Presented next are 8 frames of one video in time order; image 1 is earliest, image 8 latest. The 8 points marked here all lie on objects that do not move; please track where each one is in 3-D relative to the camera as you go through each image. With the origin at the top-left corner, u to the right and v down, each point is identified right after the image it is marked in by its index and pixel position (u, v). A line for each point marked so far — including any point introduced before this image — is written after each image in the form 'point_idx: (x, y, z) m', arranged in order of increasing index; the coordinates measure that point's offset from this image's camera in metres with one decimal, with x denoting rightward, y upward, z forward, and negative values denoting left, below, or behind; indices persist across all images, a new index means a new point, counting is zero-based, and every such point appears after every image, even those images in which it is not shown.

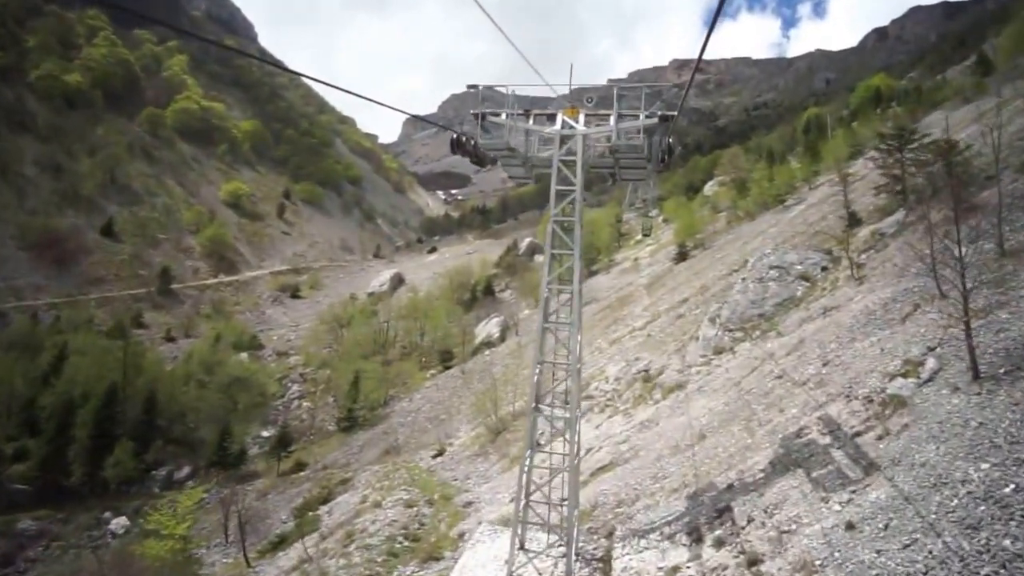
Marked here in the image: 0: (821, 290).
0: (+5.2, -0.1, +17.9) m
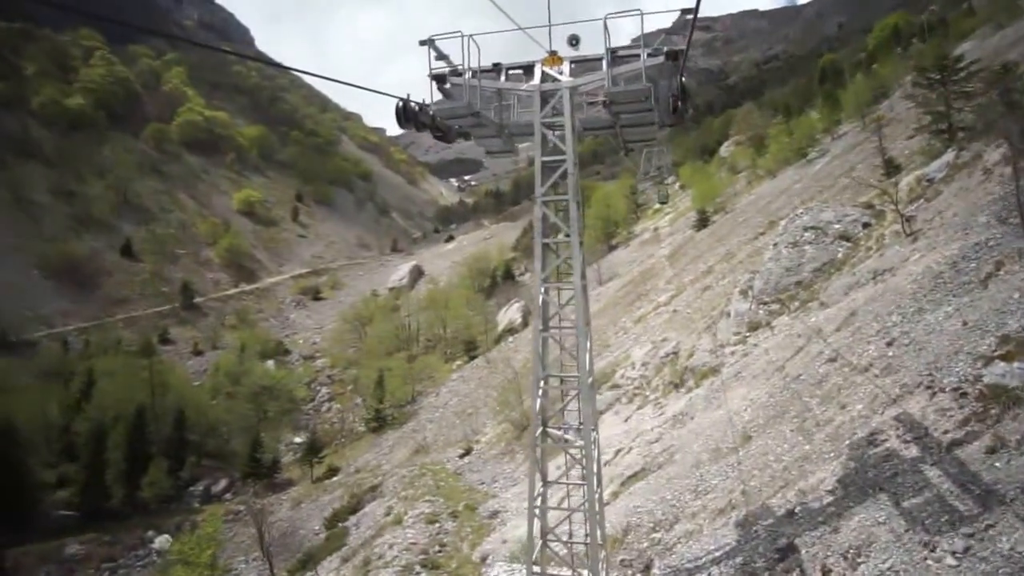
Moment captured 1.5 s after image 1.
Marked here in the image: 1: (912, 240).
0: (+5.3, +0.6, +16.0) m
1: (+5.5, +0.6, +14.6) m
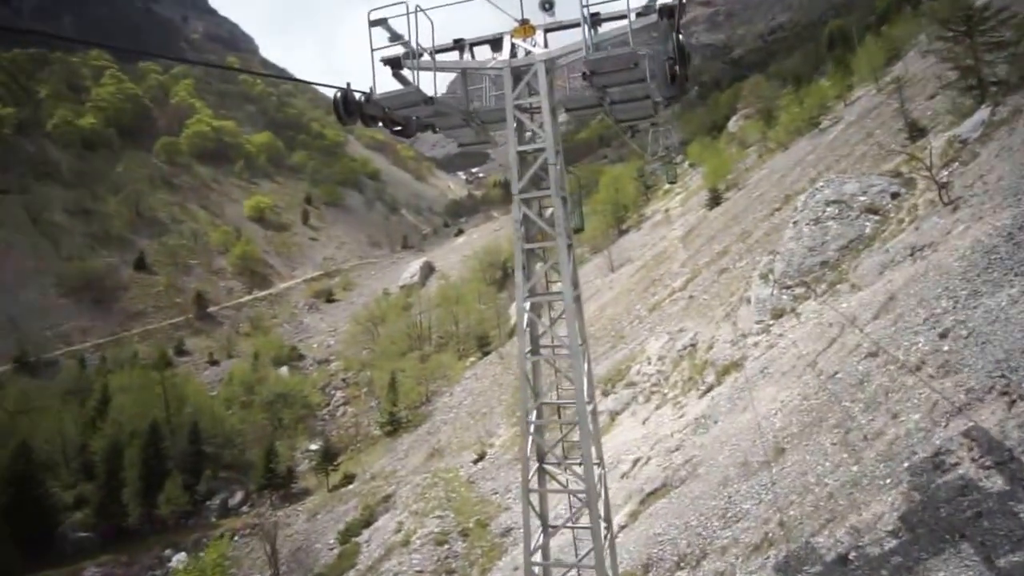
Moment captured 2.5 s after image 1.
0: (+5.2, +0.9, +14.7) m
1: (+5.4, +0.9, +13.2) m
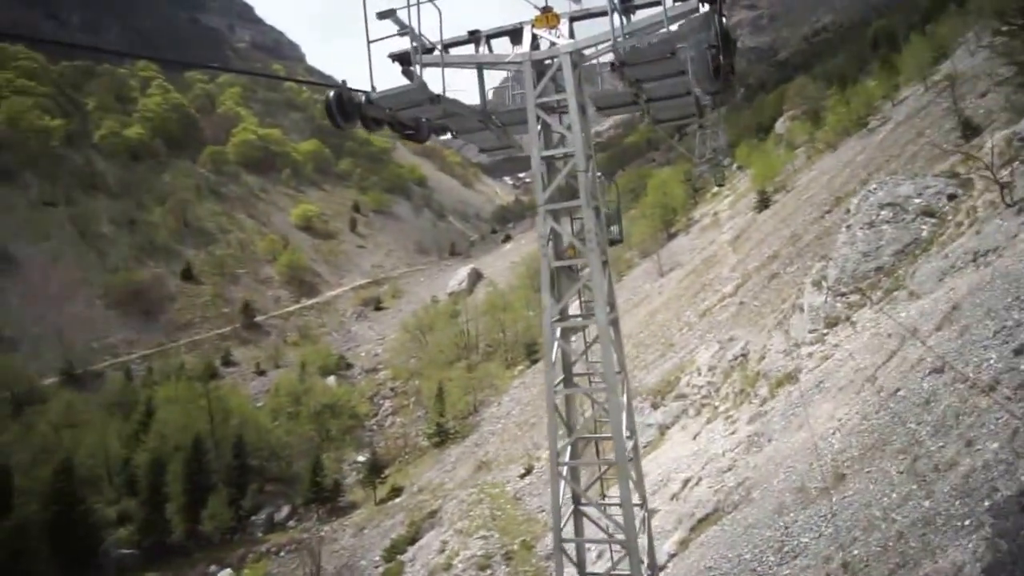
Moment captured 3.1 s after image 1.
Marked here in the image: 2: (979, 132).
0: (+5.8, +0.8, +13.9) m
1: (+5.8, +0.9, +12.4) m
2: (+7.7, +2.6, +17.5) m
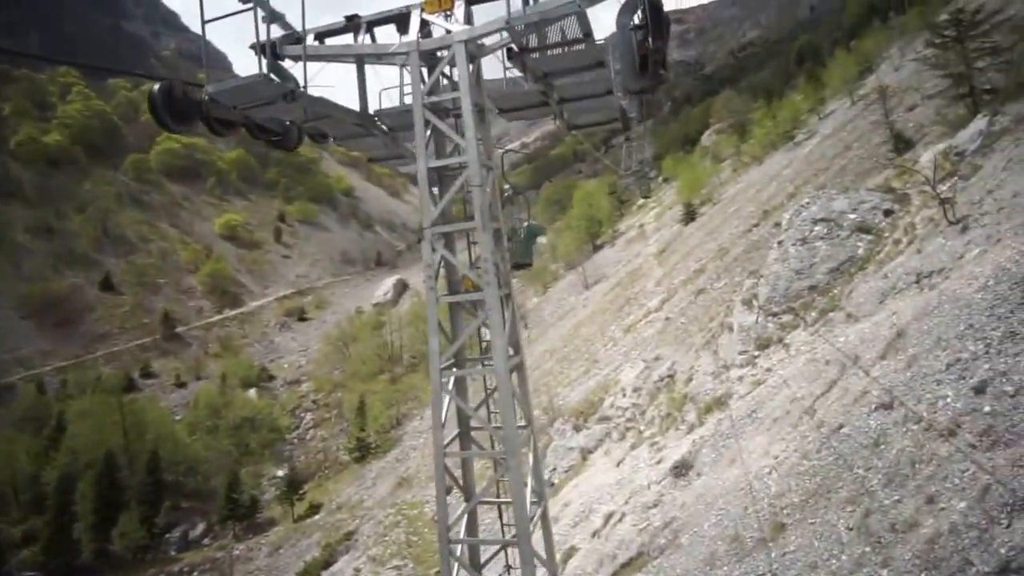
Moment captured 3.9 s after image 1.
0: (+4.7, +0.6, +13.3) m
1: (+4.9, +0.6, +11.8) m
2: (+6.4, +2.3, +17.1) m
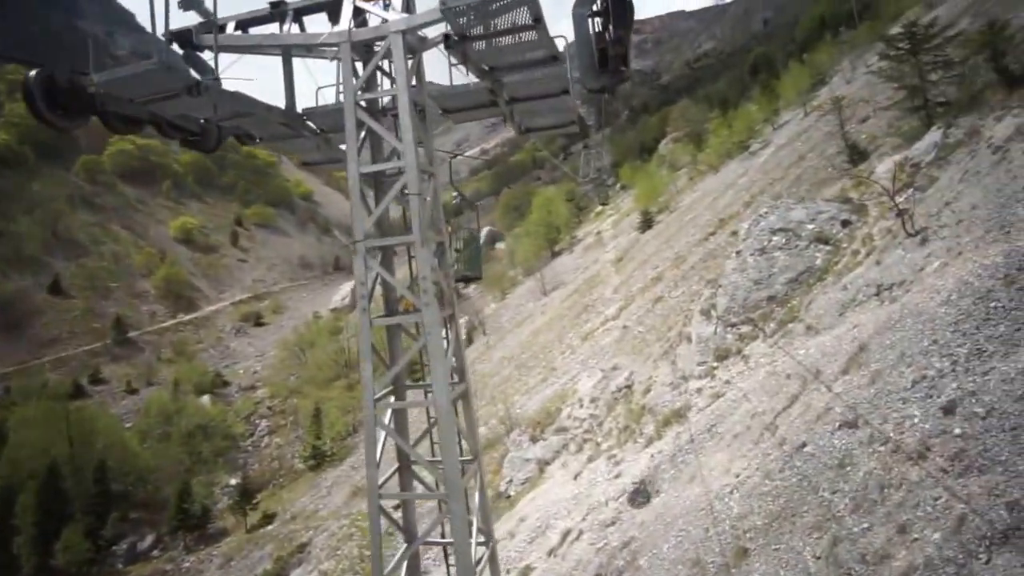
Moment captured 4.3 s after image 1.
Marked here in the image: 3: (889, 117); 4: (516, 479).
0: (+4.2, +0.4, +13.1) m
1: (+4.4, +0.5, +11.7) m
2: (+5.7, +2.1, +16.9) m
3: (+6.5, +2.9, +18.1) m
4: (+0.1, -2.8, +15.4) m
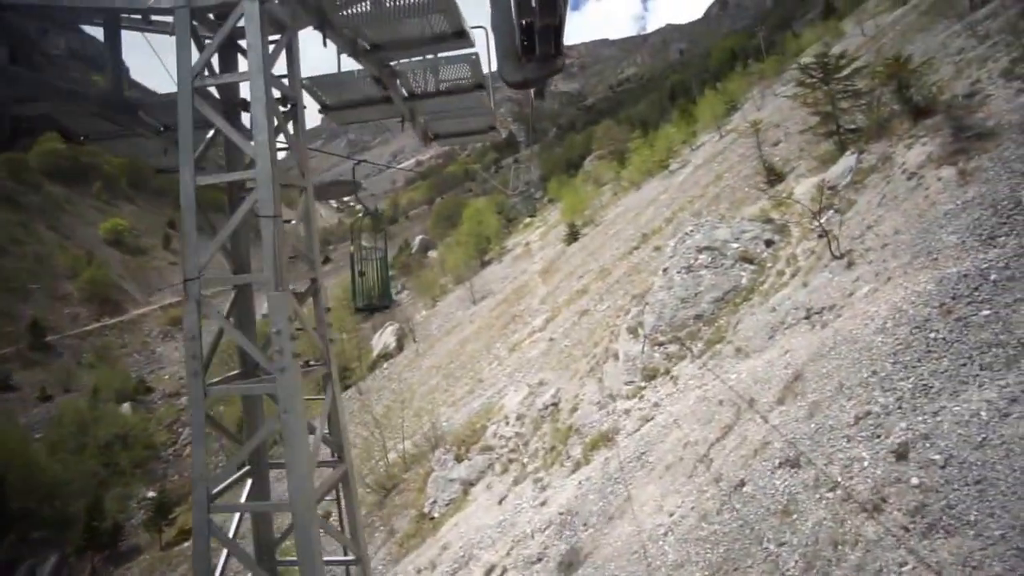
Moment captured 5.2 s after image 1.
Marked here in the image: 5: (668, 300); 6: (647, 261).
0: (+3.3, +0.2, +12.6) m
1: (+3.6, +0.3, +11.2) m
2: (+4.6, +1.9, +16.5) m
3: (+5.3, +2.7, +17.7) m
4: (-1.0, -3.0, +14.6) m
5: (+2.1, -0.1, +13.6) m
6: (+2.4, +0.4, +18.2) m
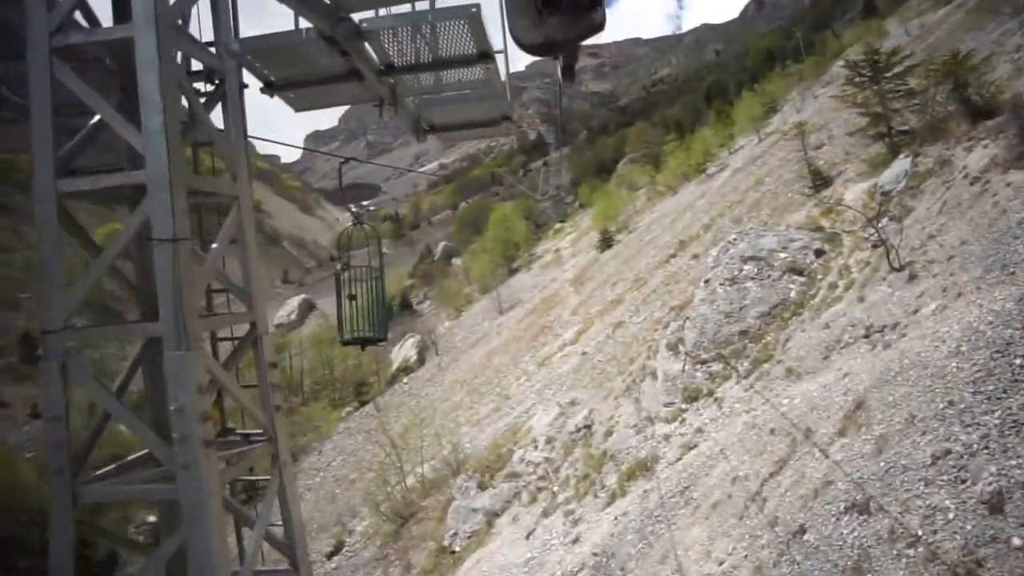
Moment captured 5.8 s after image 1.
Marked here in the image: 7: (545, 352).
0: (+3.6, 0.0, +11.8) m
1: (+3.9, +0.1, +10.3) m
2: (+4.9, +1.6, +15.7) m
3: (+5.7, +2.4, +16.8) m
4: (-0.6, -3.2, +13.8) m
5: (+2.4, -0.3, +12.7) m
6: (+2.8, +0.2, +17.4) m
7: (+0.6, -1.3, +19.5) m
